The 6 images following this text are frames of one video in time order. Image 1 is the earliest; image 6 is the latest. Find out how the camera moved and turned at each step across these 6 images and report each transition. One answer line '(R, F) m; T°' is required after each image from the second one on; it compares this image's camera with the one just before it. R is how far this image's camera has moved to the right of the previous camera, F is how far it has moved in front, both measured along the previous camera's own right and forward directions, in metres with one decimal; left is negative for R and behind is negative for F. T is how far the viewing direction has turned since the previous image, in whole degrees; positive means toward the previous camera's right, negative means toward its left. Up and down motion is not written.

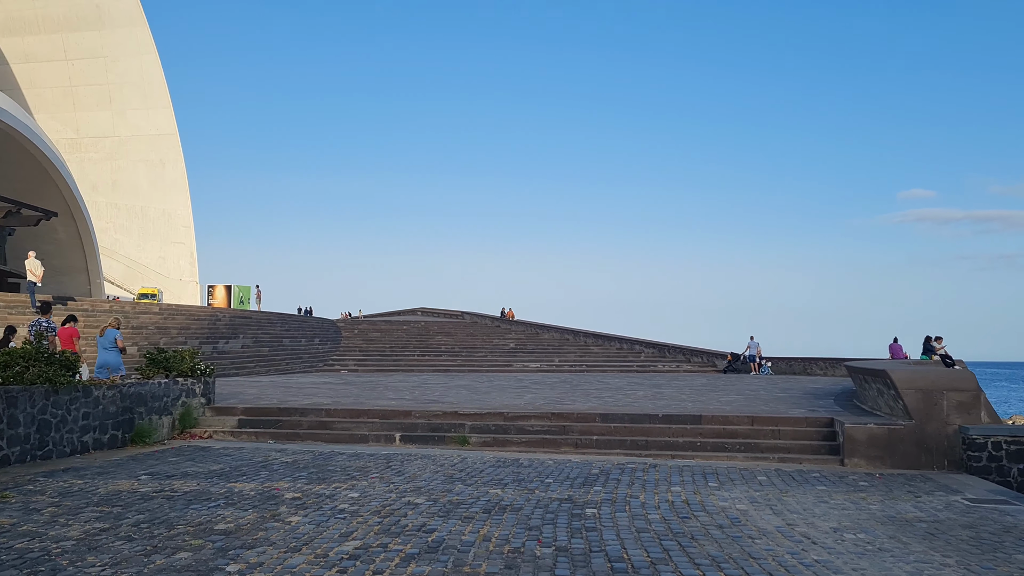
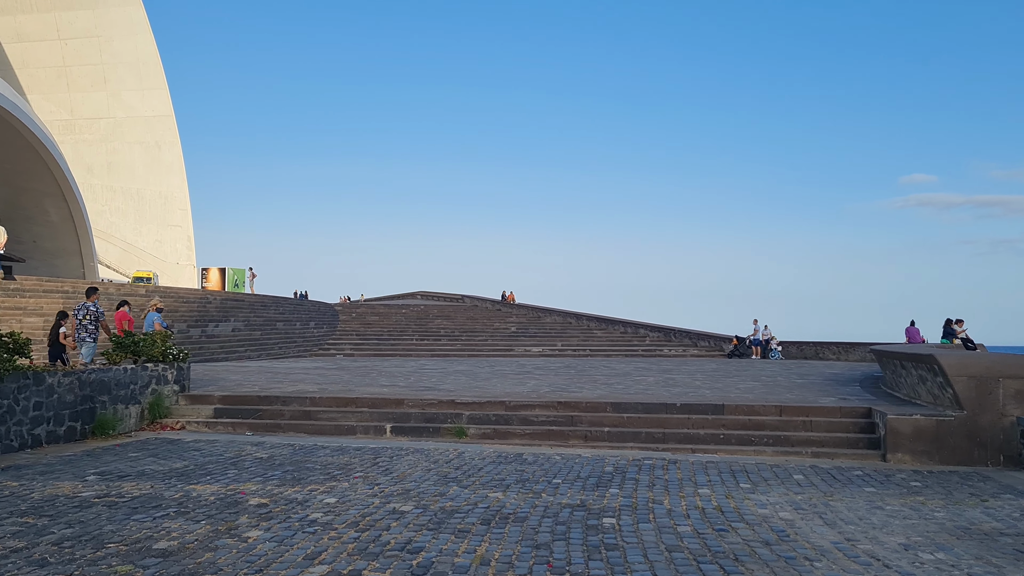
(0.0, +0.9) m; 0°
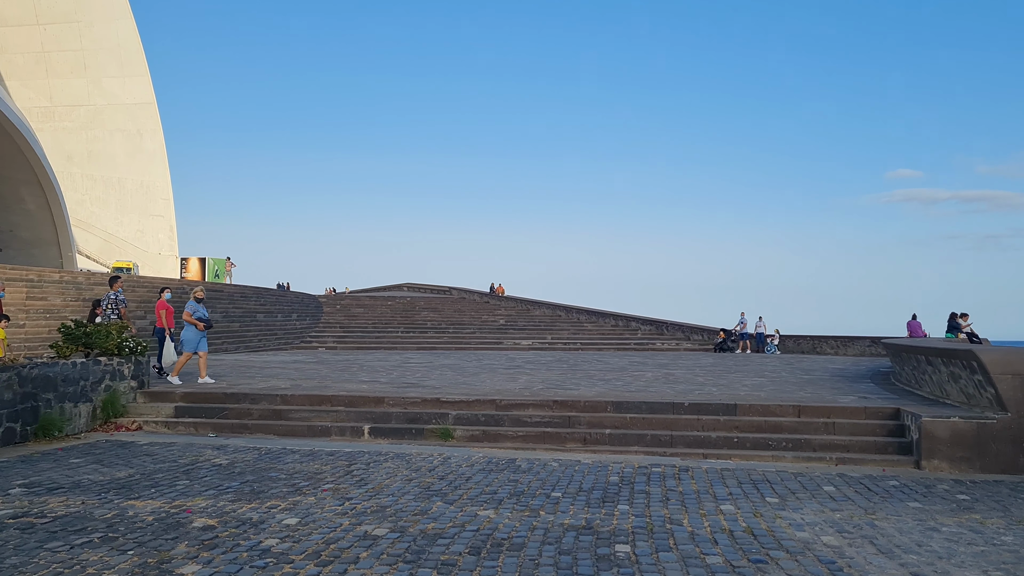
(0.0, +0.8) m; +1°
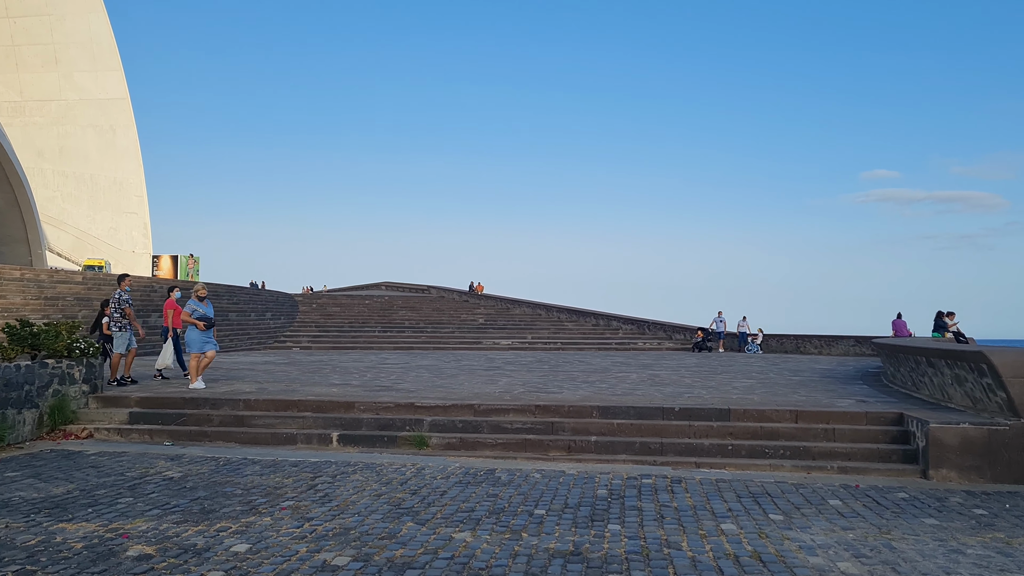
(0.0, +0.5) m; +1°
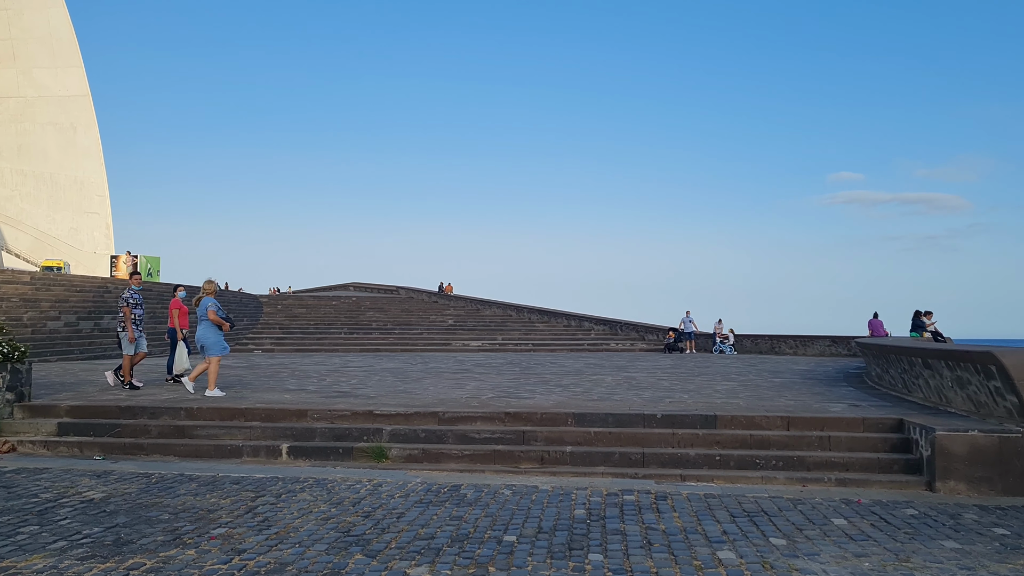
(0.0, +0.6) m; +2°
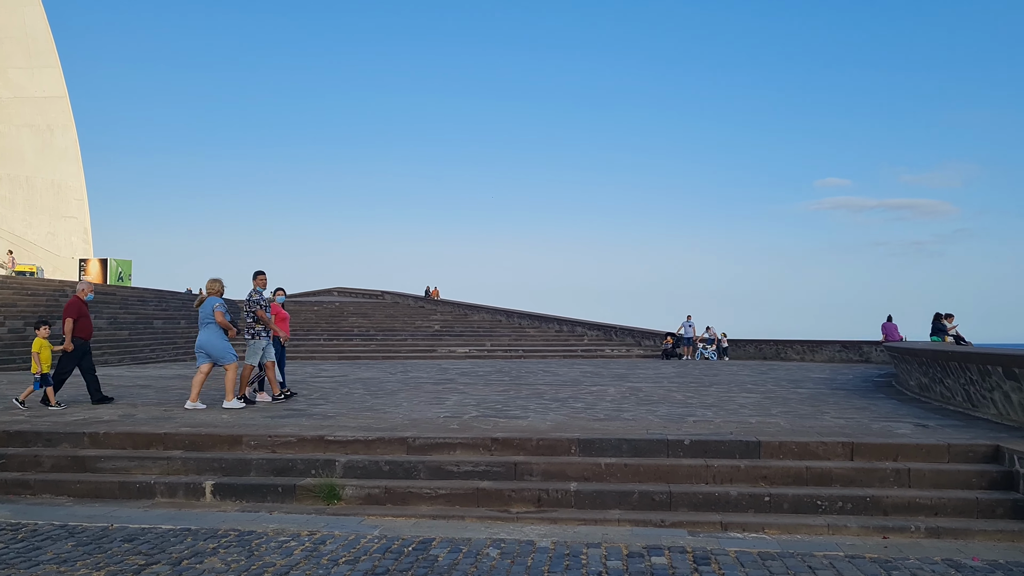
(0.0, +1.5) m; +1°
